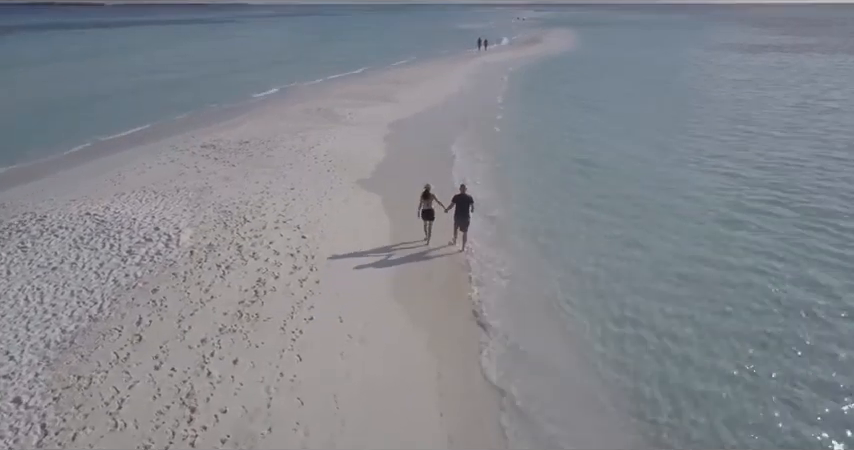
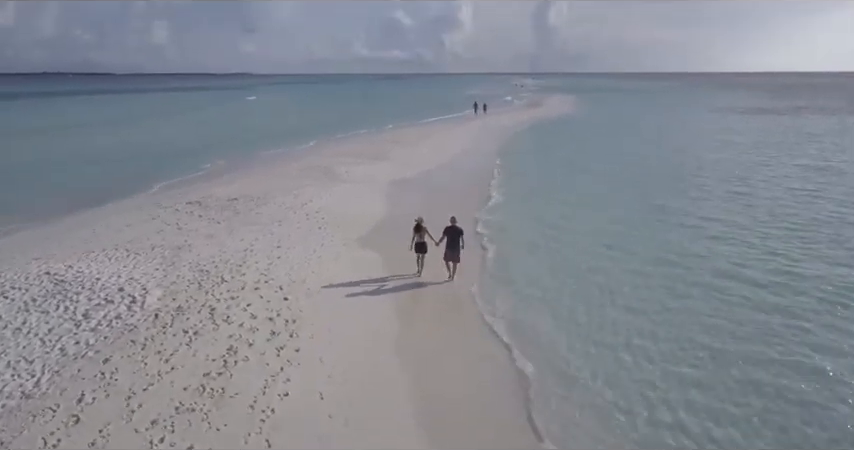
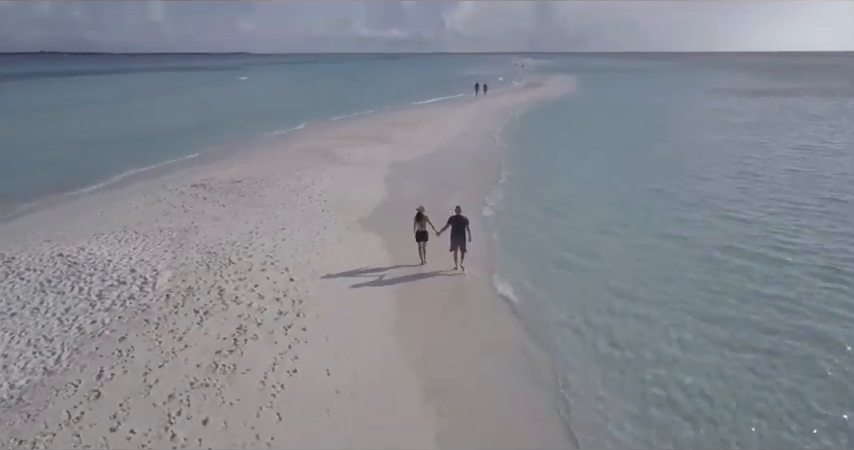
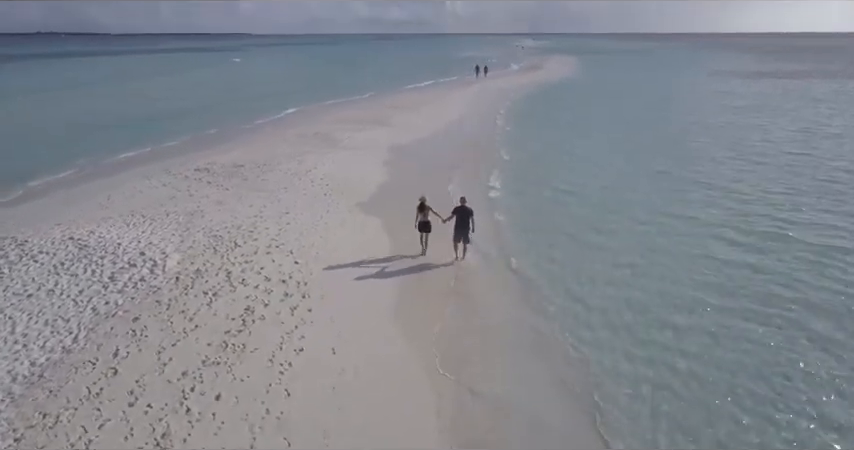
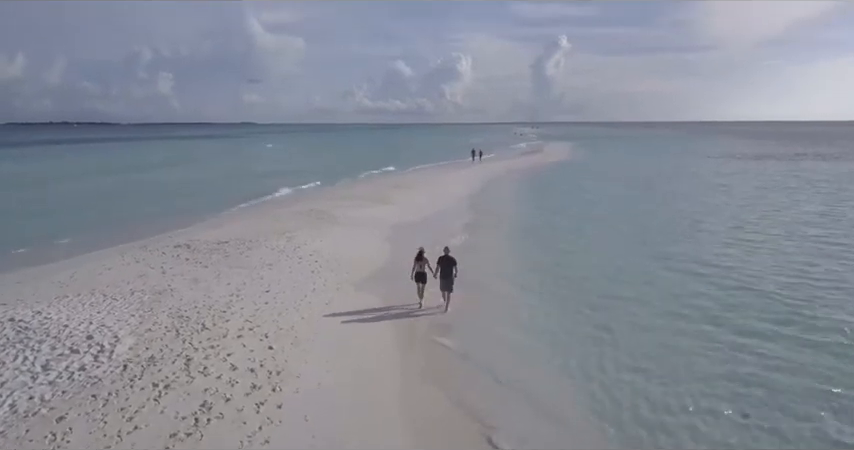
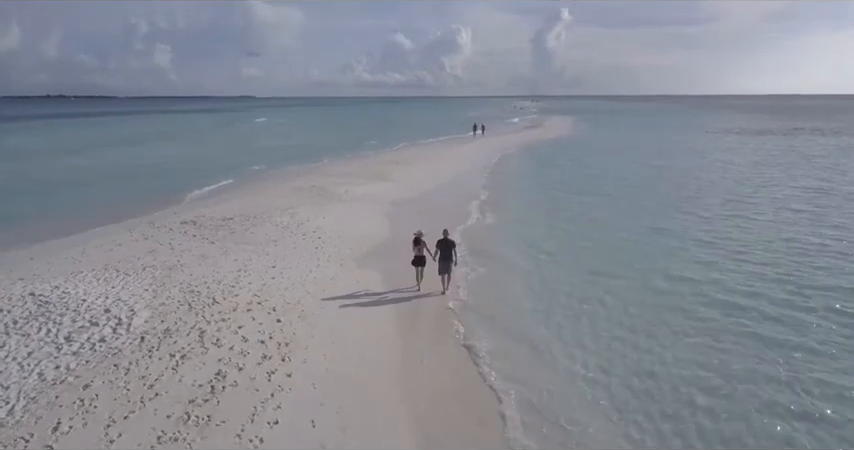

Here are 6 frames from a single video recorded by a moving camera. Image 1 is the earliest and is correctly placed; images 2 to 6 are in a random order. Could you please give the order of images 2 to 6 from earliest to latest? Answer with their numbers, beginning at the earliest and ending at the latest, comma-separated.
4, 3, 2, 6, 5
